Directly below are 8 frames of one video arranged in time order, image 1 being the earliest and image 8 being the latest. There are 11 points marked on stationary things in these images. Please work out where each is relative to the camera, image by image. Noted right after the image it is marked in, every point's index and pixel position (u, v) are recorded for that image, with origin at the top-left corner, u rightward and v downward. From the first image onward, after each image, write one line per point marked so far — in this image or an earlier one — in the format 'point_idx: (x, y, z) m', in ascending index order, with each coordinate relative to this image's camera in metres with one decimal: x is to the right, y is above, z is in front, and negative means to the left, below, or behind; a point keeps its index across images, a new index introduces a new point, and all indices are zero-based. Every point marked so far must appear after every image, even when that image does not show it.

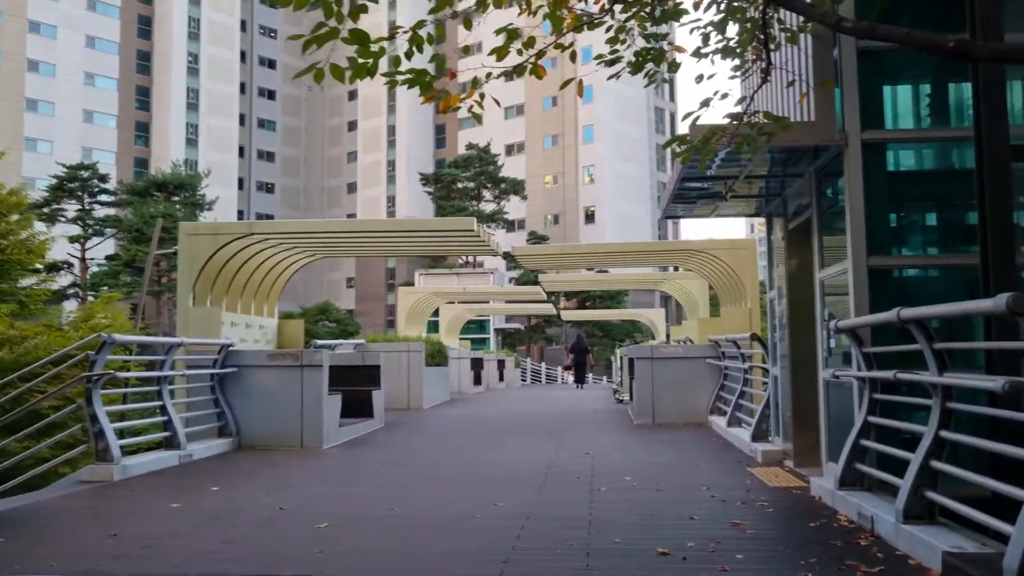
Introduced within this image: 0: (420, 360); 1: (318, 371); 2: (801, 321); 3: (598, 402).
0: (-1.8, -1.4, +18.2) m
1: (-2.4, -1.0, +11.4) m
2: (+2.8, -0.3, +9.1) m
3: (+1.8, -2.4, +19.9) m
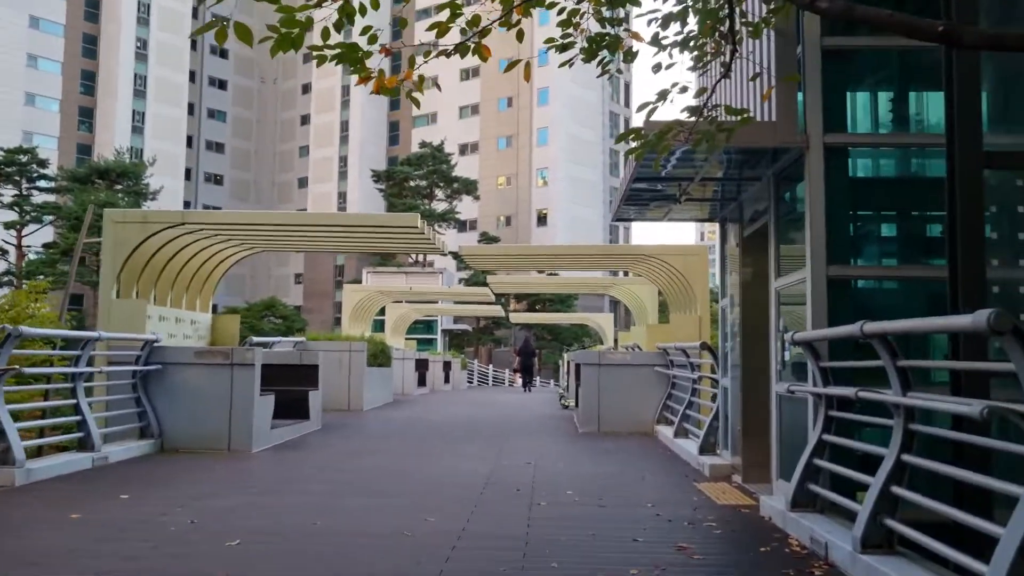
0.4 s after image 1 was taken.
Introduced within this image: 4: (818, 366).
0: (-2.9, -1.4, +17.7) m
1: (-3.0, -1.0, +10.8) m
2: (+2.3, -0.4, +8.8) m
3: (+0.6, -2.5, +19.5) m
4: (+2.0, -0.5, +6.2) m
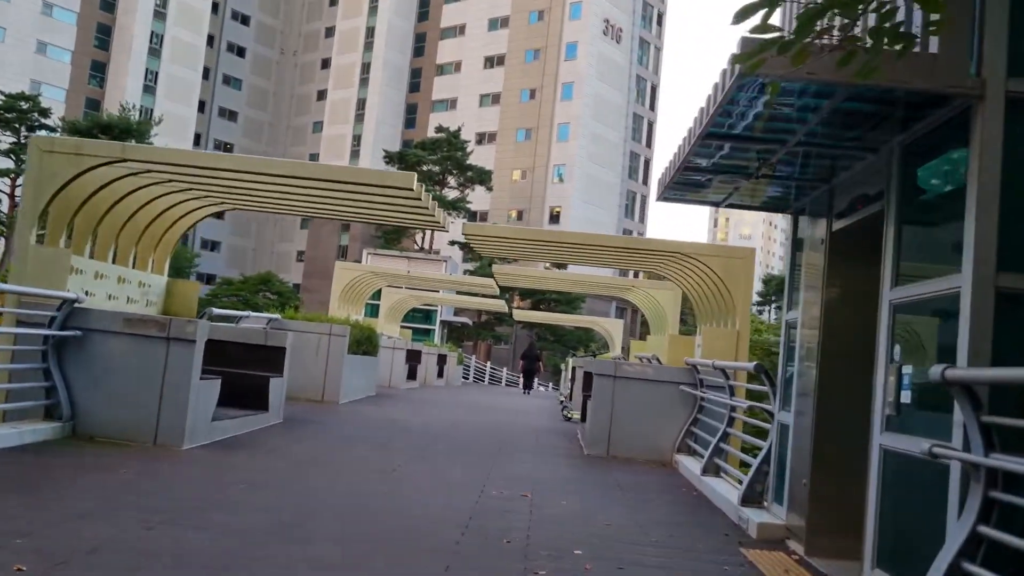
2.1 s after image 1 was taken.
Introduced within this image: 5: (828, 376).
0: (-2.8, -1.0, +15.6) m
1: (-3.0, -0.6, +8.8) m
2: (+2.3, -0.5, +6.7) m
3: (+0.6, -2.4, +17.4) m
4: (+2.0, -0.6, +4.1) m
5: (+2.3, -0.6, +6.7) m
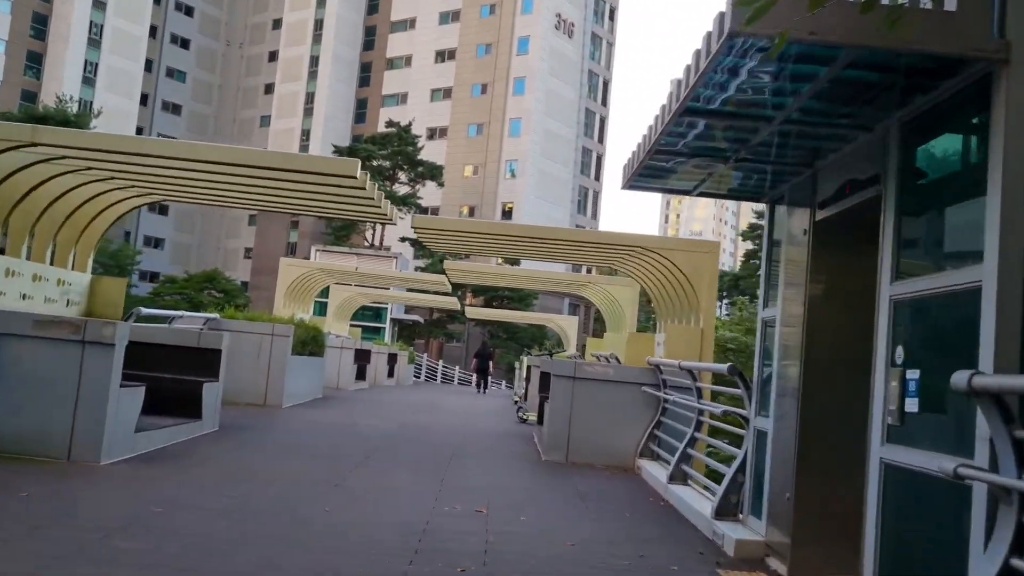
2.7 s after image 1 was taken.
0: (-3.6, -0.9, +14.7) m
1: (-3.4, -0.6, +7.9) m
2: (+2.0, -0.5, +6.1) m
3: (-0.3, -2.3, +16.8) m
4: (+1.9, -0.6, +3.5) m
5: (+2.0, -0.6, +6.1) m
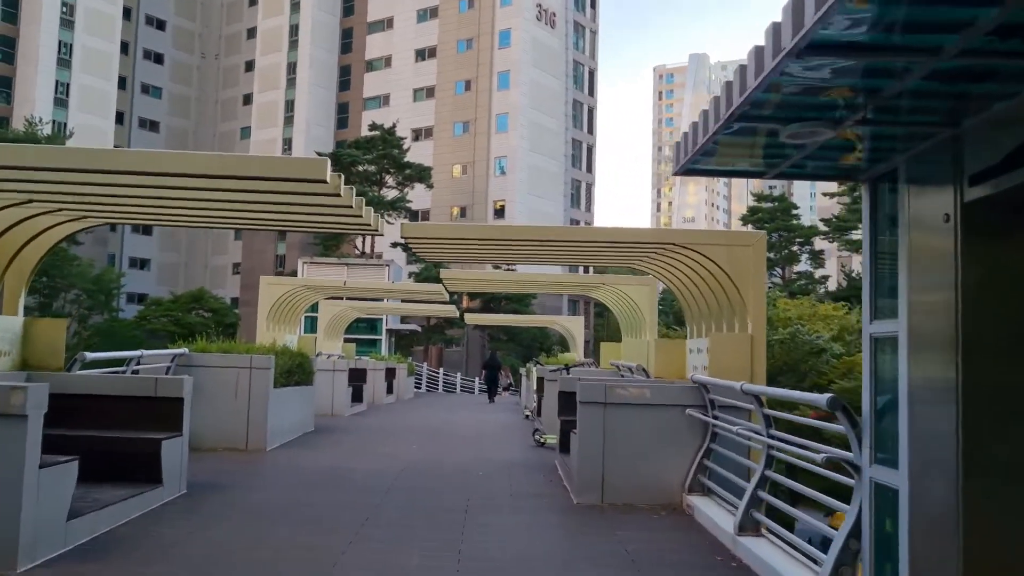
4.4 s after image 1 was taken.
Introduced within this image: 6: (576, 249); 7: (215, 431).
0: (-3.4, -1.3, +13.0) m
1: (-3.2, -0.9, +6.1) m
2: (+2.2, -0.5, +4.4) m
3: (0.0, -2.5, +15.0) m
4: (+2.1, -0.6, +1.8) m
5: (+2.2, -0.6, +4.3) m
6: (+0.8, +0.5, +12.4) m
7: (-4.1, -2.0, +12.8) m
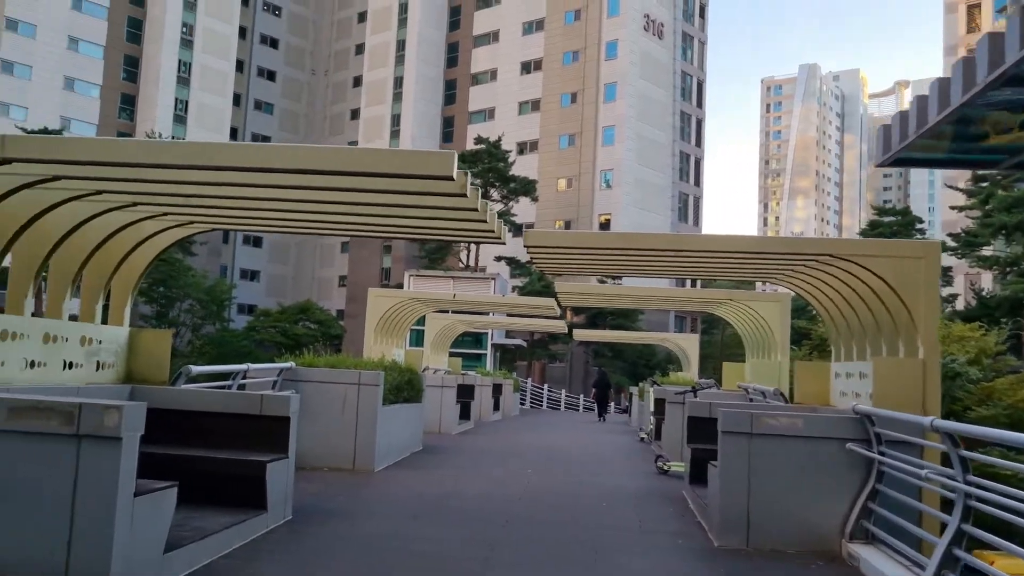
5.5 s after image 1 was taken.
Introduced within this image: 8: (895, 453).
0: (-1.8, -1.5, +12.3) m
1: (-2.4, -1.0, +5.5) m
2: (+2.9, -0.6, +3.2) m
3: (+1.7, -2.7, +14.0) m
4: (+2.5, -0.6, +0.6) m
5: (+2.8, -0.7, +3.2) m
6: (+2.4, +0.3, +11.3) m
7: (-2.5, -2.1, +12.2) m
8: (+3.1, -1.4, +7.5) m
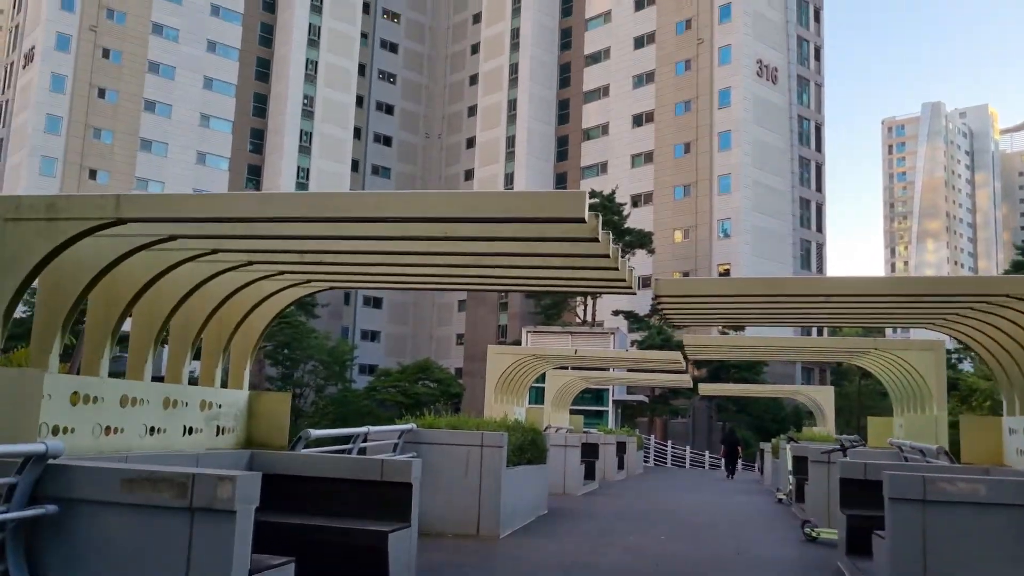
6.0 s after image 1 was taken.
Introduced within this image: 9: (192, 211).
0: (-0.2, -2.2, +11.8) m
1: (-1.6, -1.3, +5.1) m
2: (+3.3, -0.6, +2.2) m
3: (+3.6, -3.4, +12.9) m
4: (+2.6, -0.6, -0.3) m
5: (+3.3, -0.7, +2.2) m
6: (+3.8, -0.2, +10.4) m
7: (-0.8, -2.8, +11.7) m
8: (+4.1, -1.7, +6.4) m
9: (-2.5, +0.6, +7.5) m
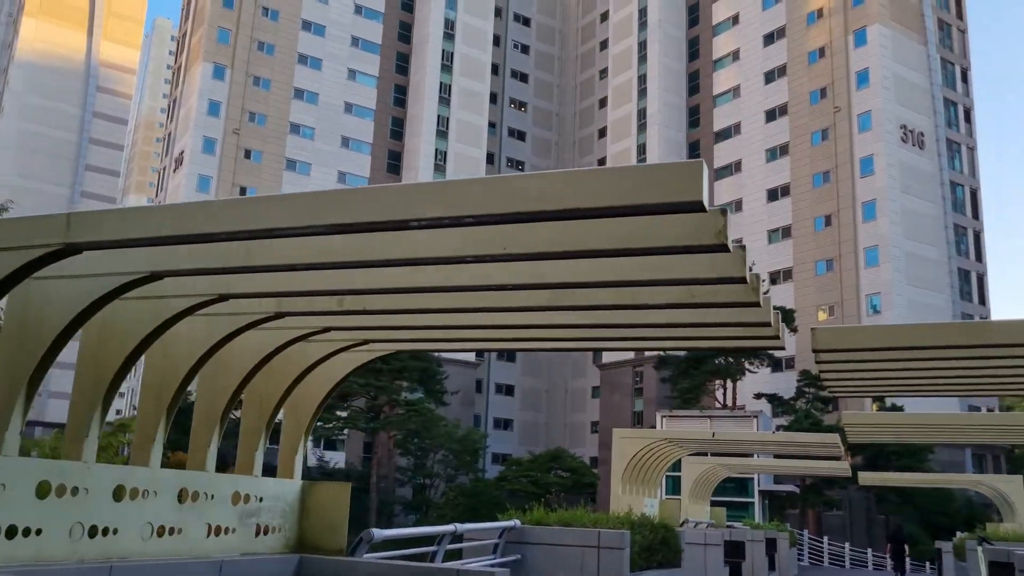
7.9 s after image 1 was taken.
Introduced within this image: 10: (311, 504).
0: (+1.1, -2.9, +9.7) m
1: (-1.2, -1.5, +3.4) m
2: (+3.2, -0.3, -0.1) m
3: (+5.0, -4.1, +10.2) m
4: (+2.1, -0.1, -2.4) m
5: (+3.1, -0.5, -0.1) m
6: (+4.8, -0.7, +8.0) m
7: (+0.5, -3.6, +9.7) m
8: (+4.6, -1.7, +3.9) m
9: (-1.9, +0.2, +6.1) m
10: (-1.6, -1.8, +7.8) m
